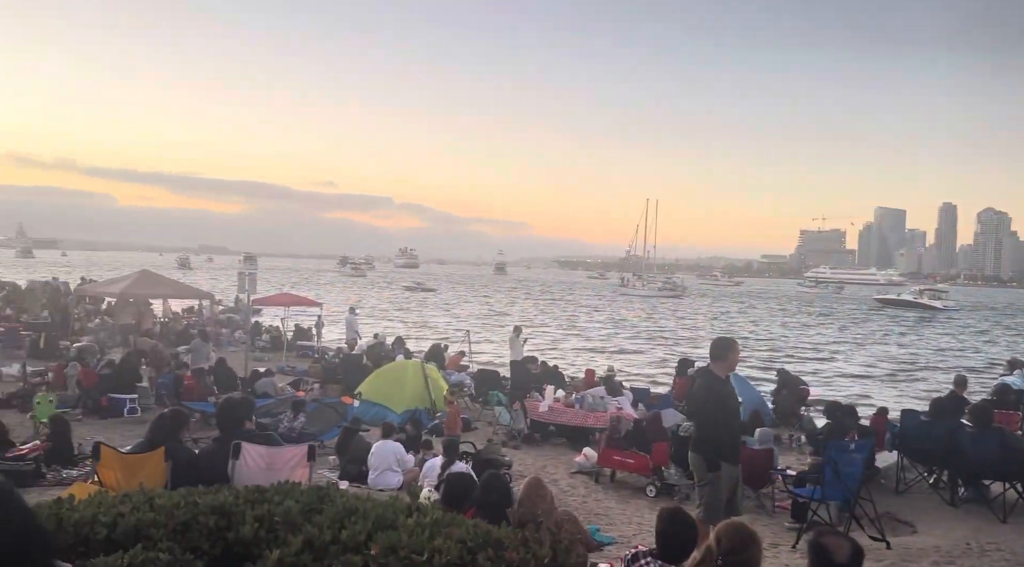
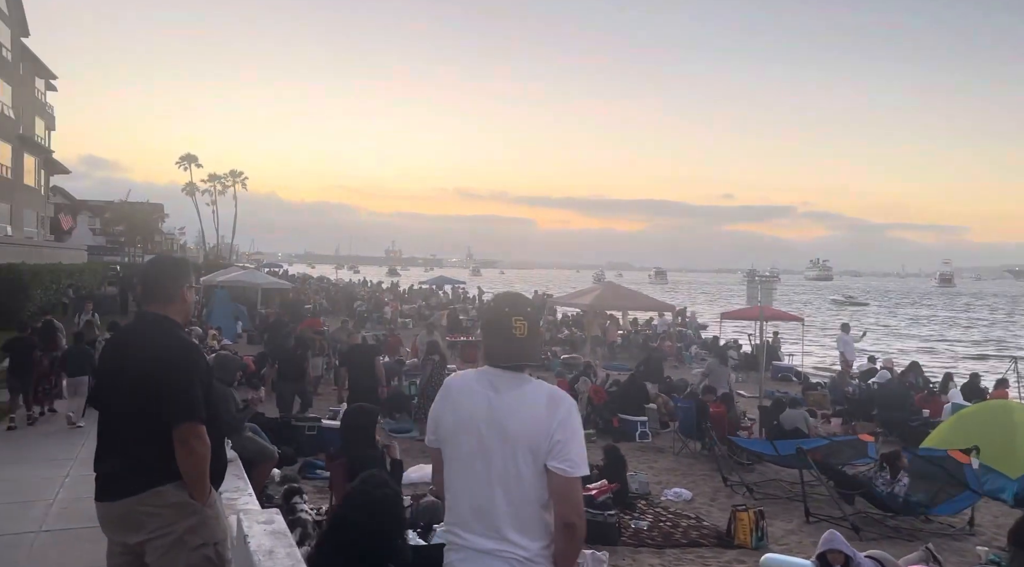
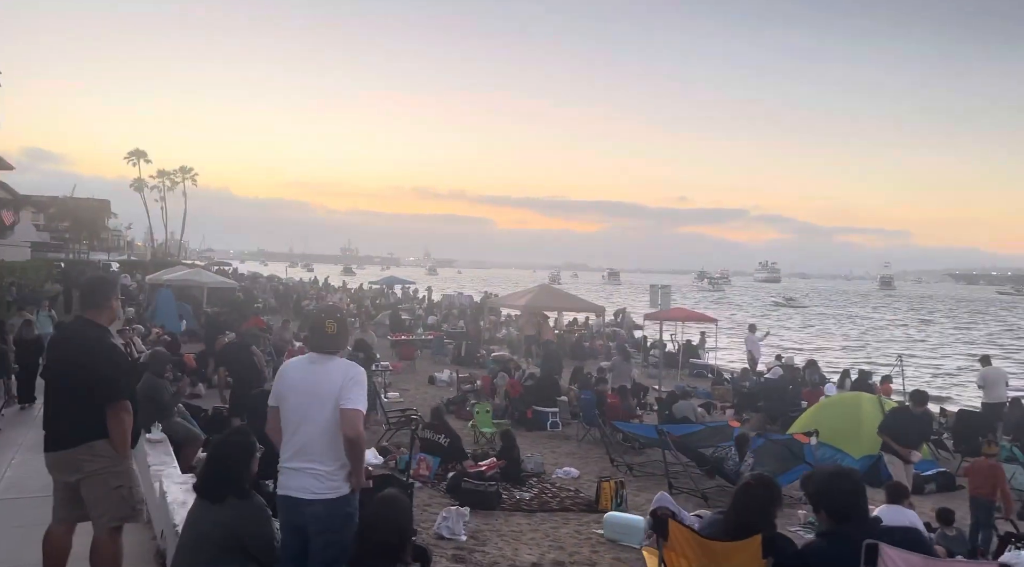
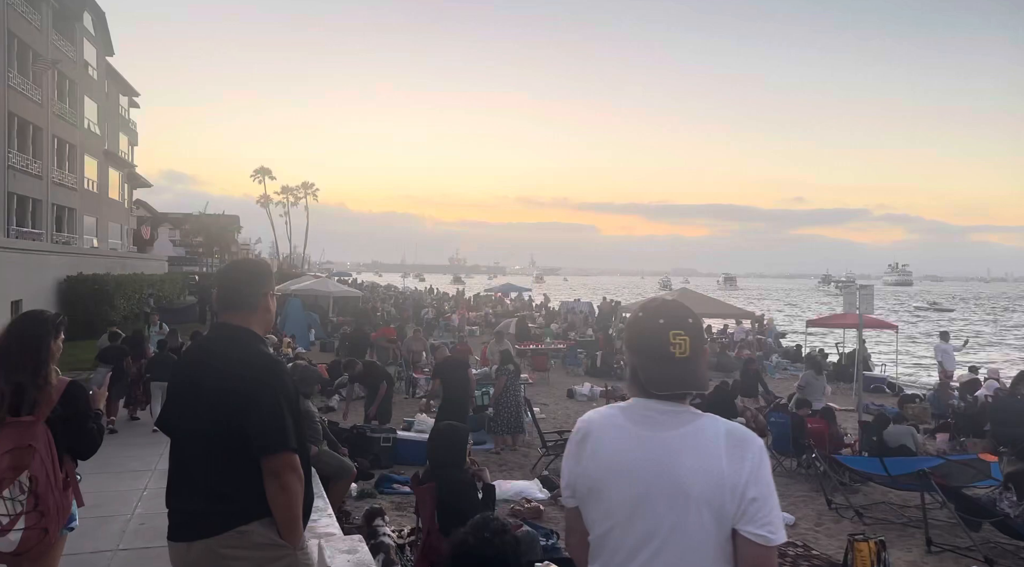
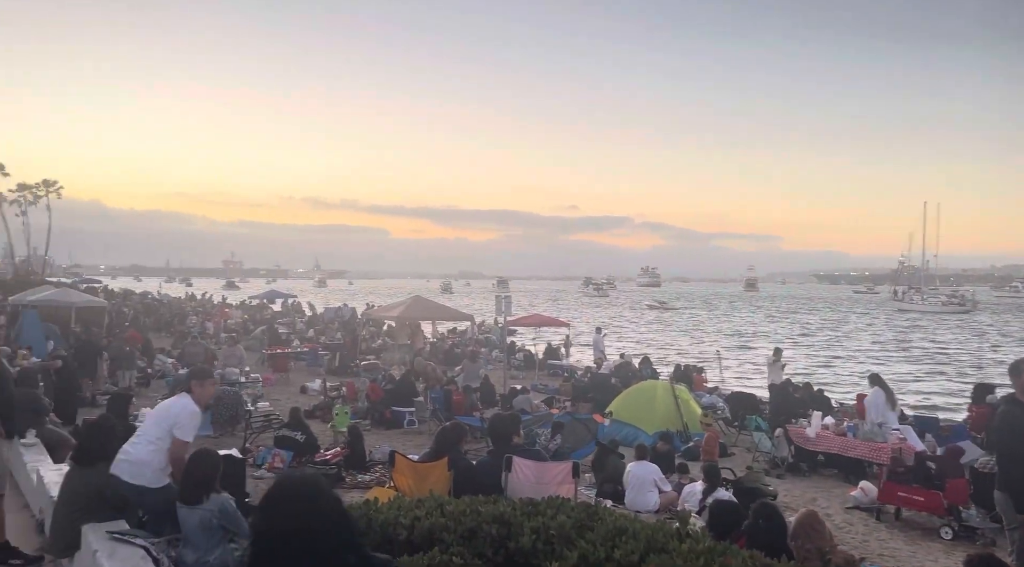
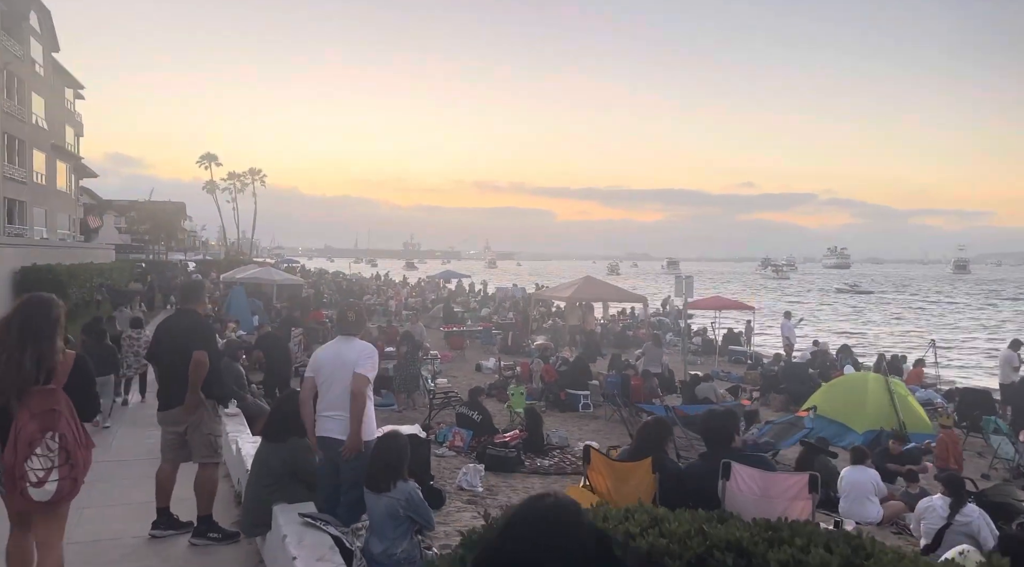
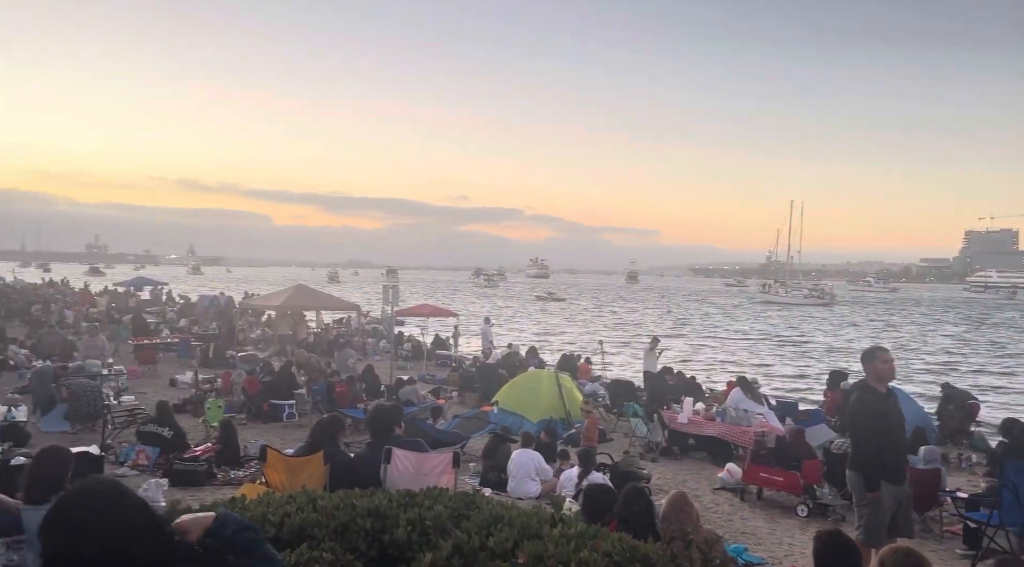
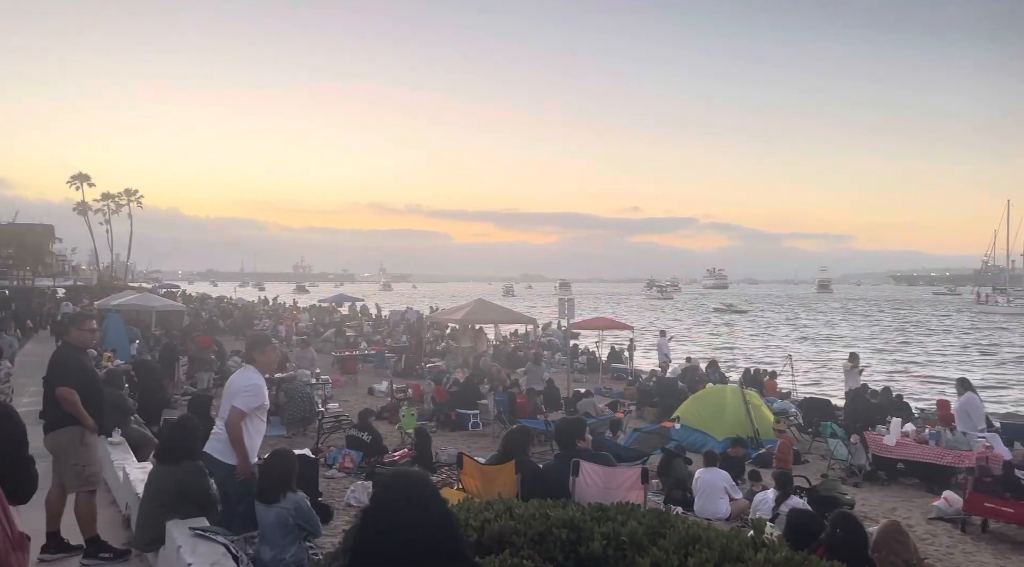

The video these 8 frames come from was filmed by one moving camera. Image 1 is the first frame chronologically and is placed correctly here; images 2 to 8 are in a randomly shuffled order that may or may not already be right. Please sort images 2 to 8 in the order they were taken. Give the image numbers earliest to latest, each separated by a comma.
7, 5, 8, 6, 3, 2, 4
